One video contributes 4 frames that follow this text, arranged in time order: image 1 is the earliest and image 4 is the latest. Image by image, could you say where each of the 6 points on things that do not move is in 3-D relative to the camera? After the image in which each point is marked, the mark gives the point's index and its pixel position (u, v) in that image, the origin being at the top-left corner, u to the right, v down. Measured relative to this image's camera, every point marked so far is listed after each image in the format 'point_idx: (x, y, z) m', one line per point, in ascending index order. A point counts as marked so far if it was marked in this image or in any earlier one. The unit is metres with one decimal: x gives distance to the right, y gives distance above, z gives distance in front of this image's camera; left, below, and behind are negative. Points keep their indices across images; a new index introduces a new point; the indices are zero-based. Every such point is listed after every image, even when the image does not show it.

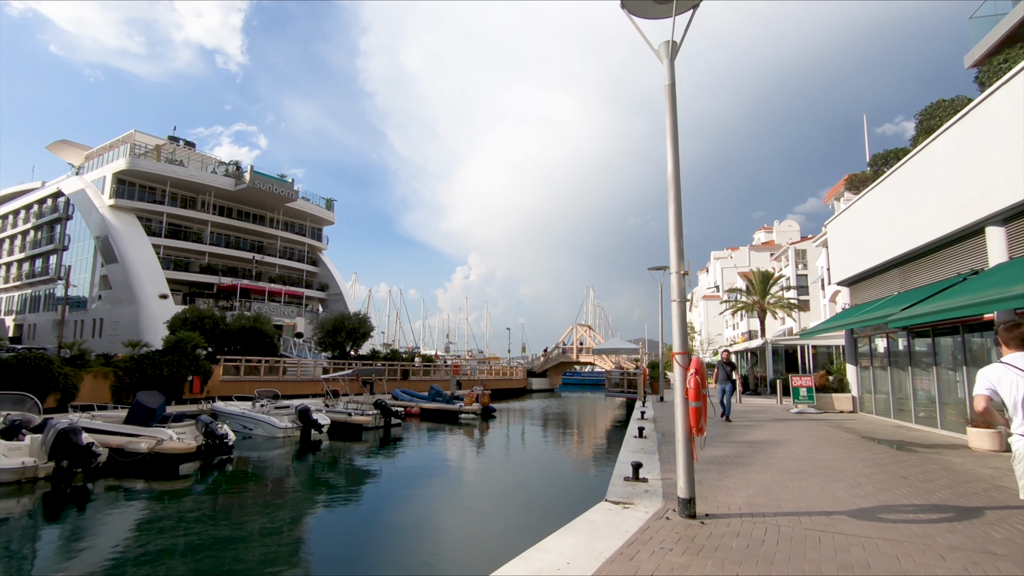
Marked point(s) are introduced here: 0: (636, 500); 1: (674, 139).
0: (+1.3, -2.3, +5.6) m
1: (+1.8, +1.6, +5.7) m
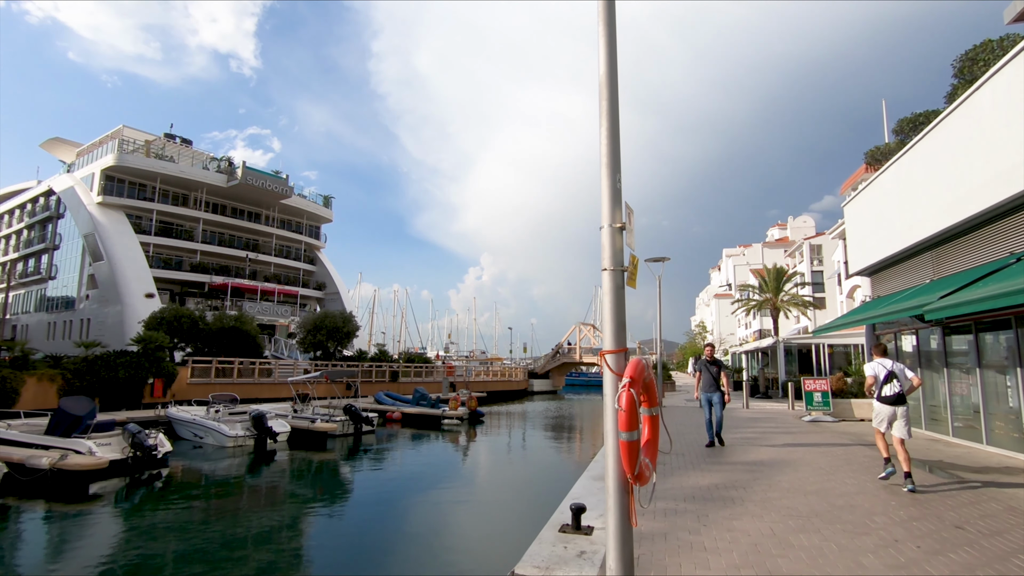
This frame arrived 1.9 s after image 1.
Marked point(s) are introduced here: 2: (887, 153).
0: (+0.3, -2.1, +3.8) m
1: (+0.8, +1.9, +3.8) m
2: (+11.6, +4.3, +16.1) m
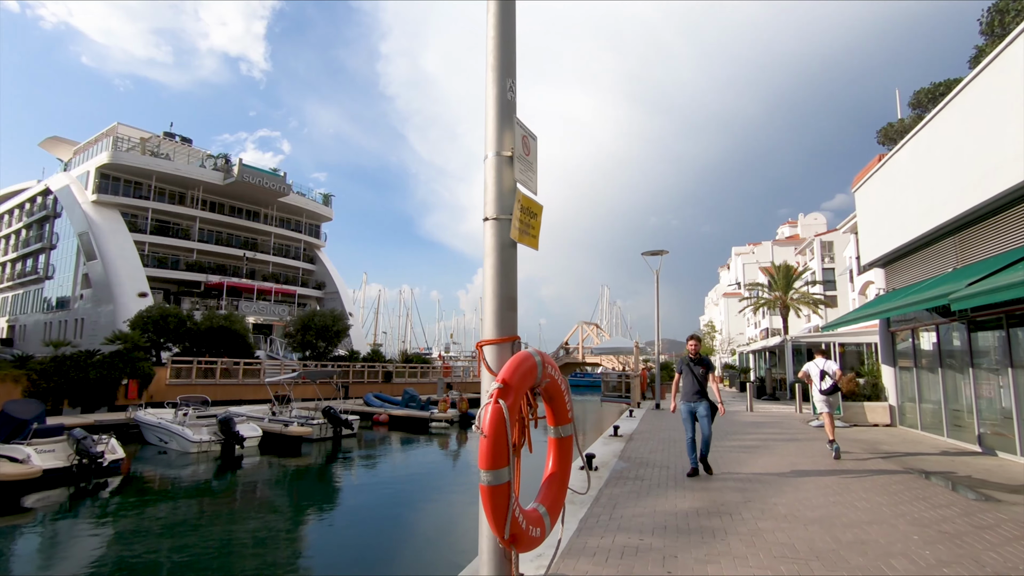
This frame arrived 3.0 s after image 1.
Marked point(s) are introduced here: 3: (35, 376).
0: (-0.3, -1.9, +2.7) m
1: (+0.1, +2.0, +2.8) m
2: (+11.2, +4.5, +14.9) m
3: (-16.4, -3.0, +17.8) m
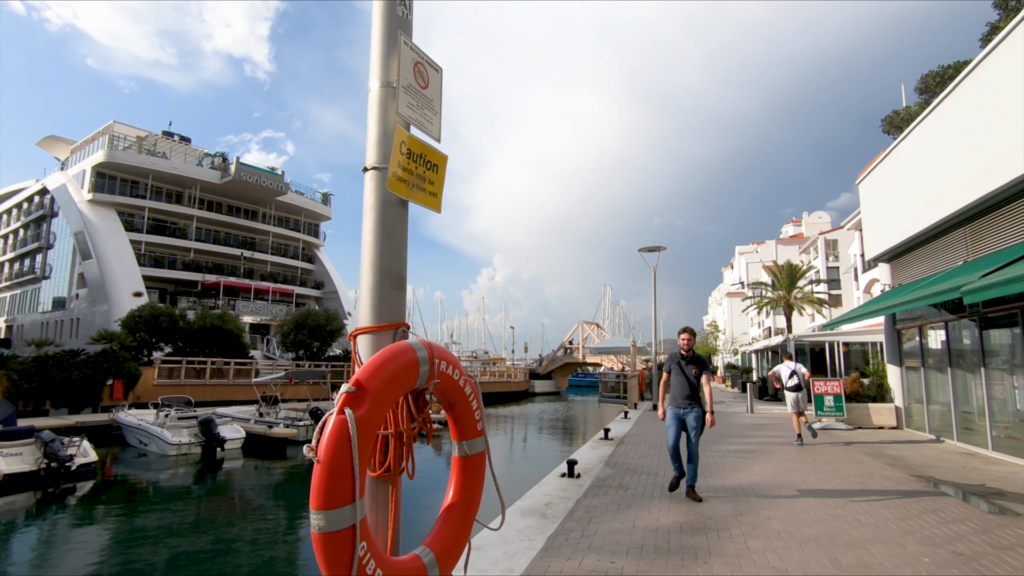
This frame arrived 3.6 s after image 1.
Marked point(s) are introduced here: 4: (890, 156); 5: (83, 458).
0: (-0.7, -1.8, +2.2) m
1: (-0.3, +2.1, +2.2) m
2: (+10.9, +4.6, +14.3) m
3: (-16.6, -3.0, +17.4) m
4: (+8.9, +3.0, +12.2) m
5: (-9.6, -3.8, +11.7) m
